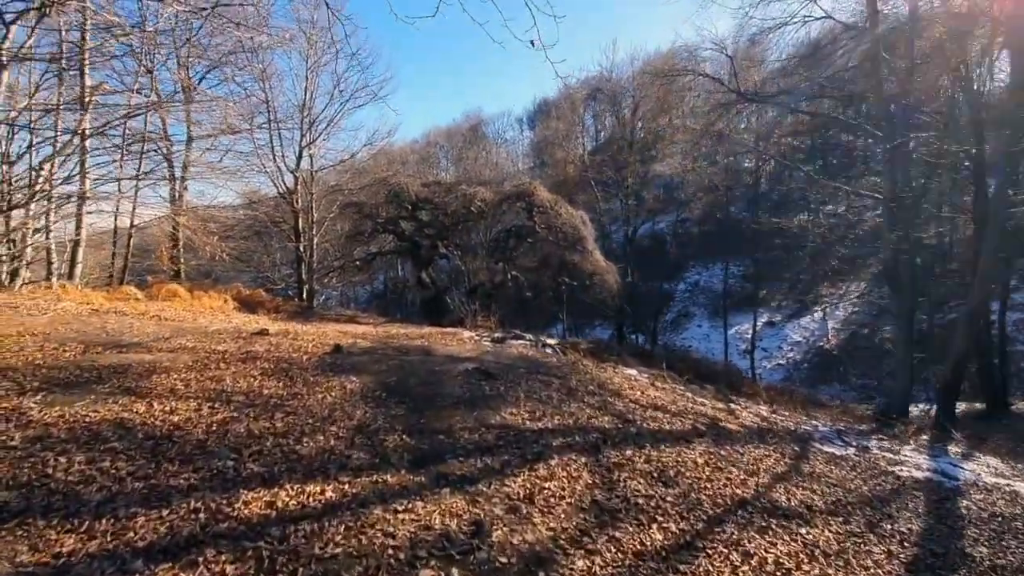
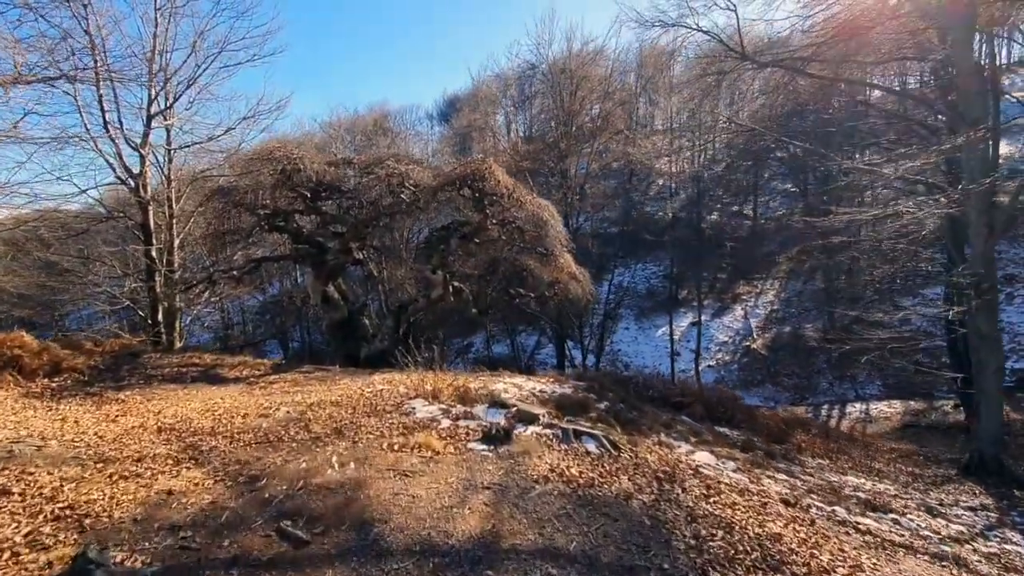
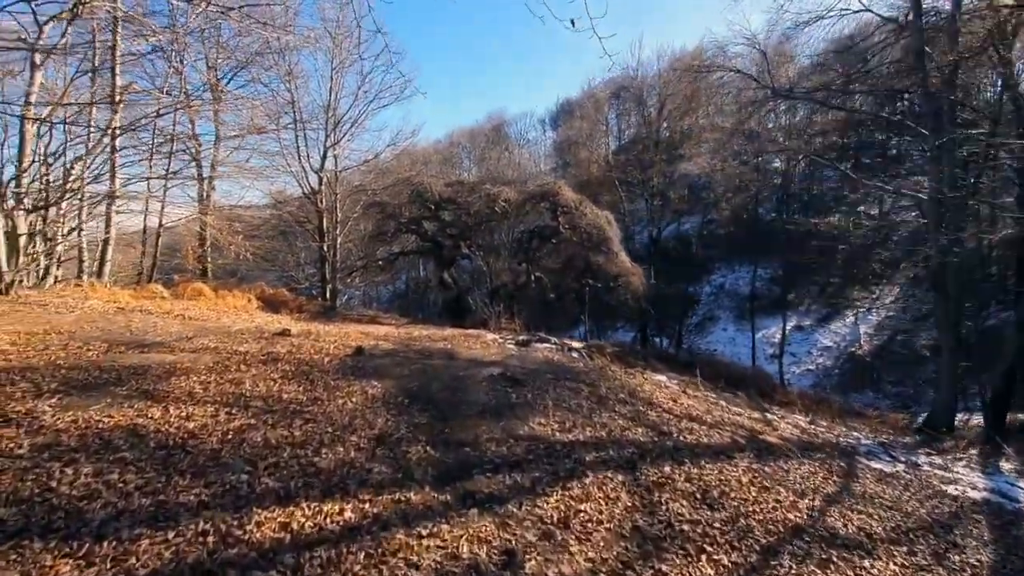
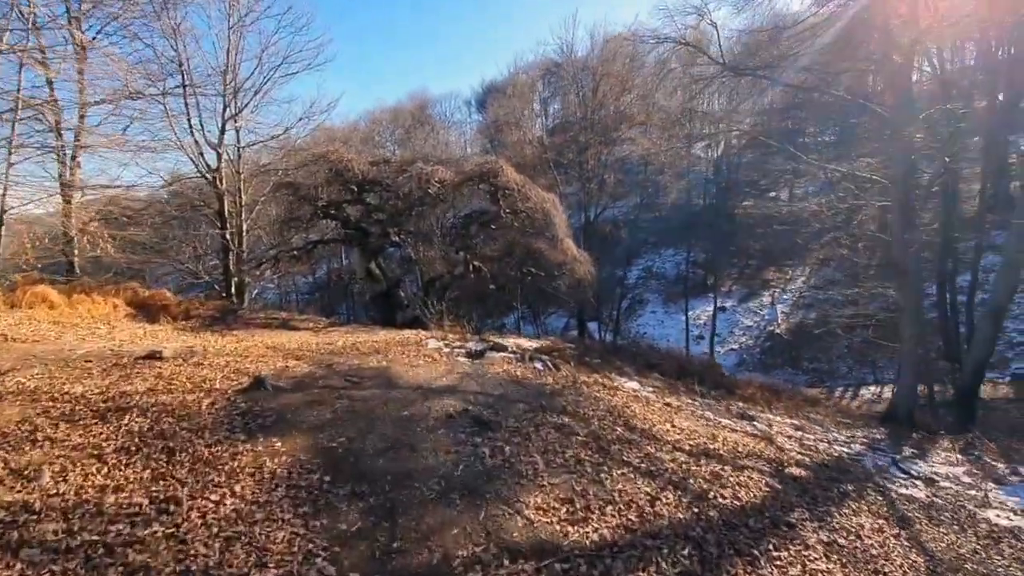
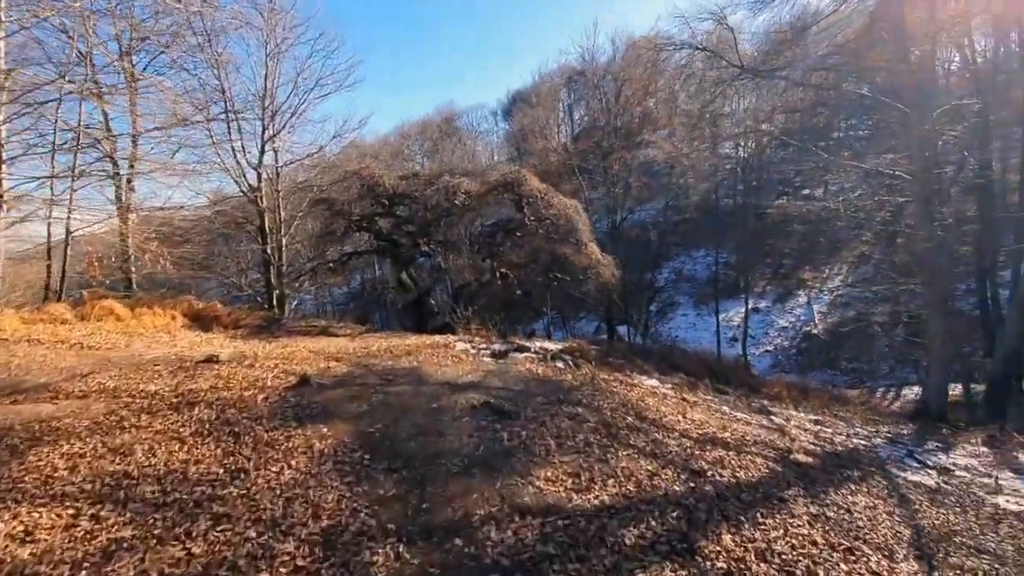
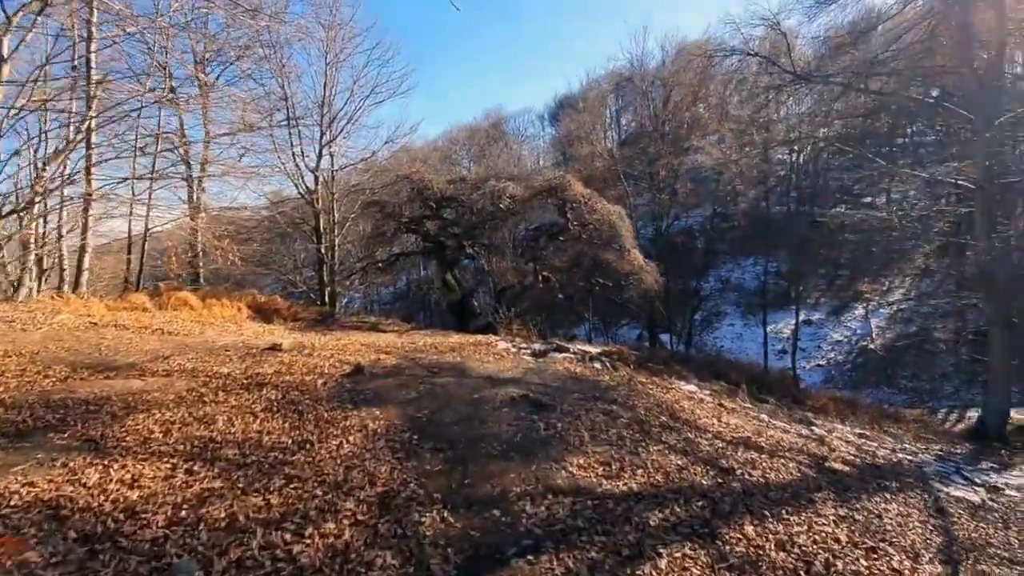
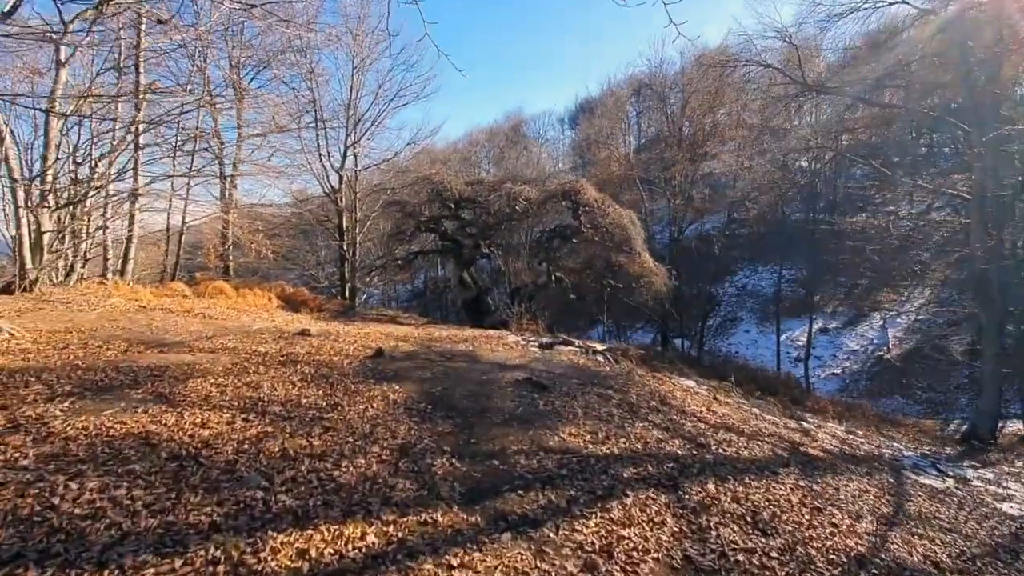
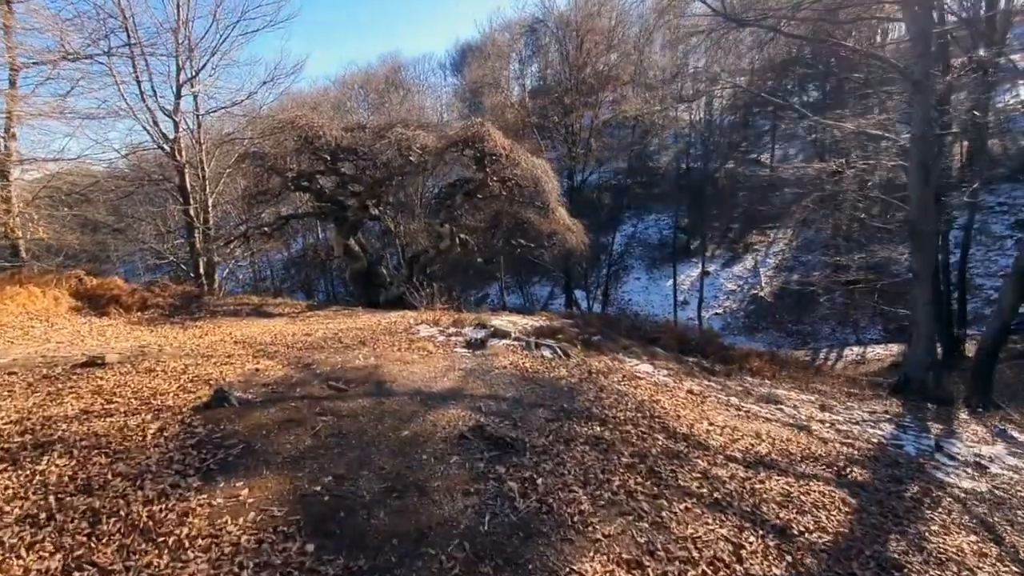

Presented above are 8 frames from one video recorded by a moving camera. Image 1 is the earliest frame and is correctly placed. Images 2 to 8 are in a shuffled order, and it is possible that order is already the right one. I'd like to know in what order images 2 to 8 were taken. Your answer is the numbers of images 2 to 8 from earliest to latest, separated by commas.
3, 7, 6, 5, 4, 8, 2
